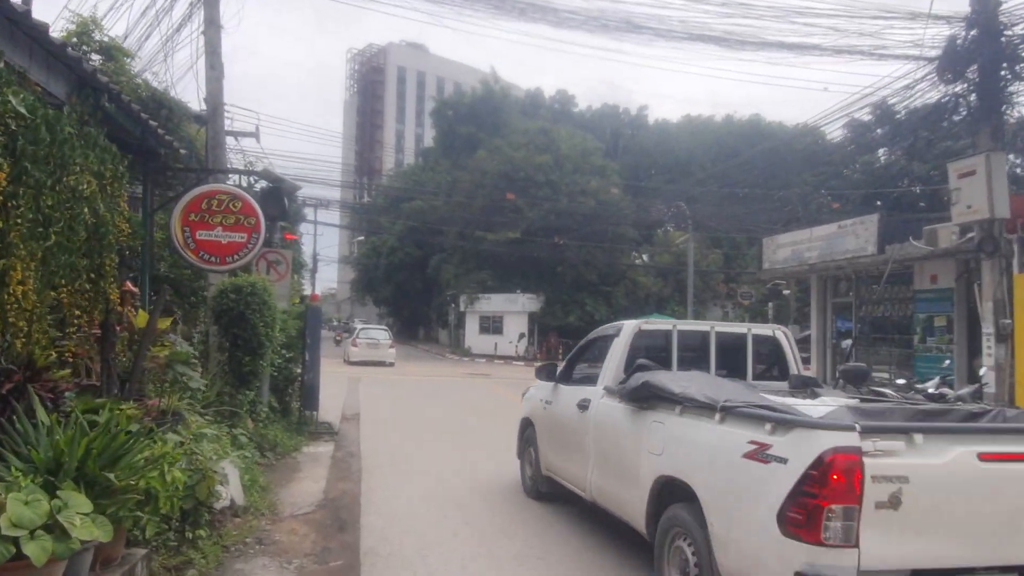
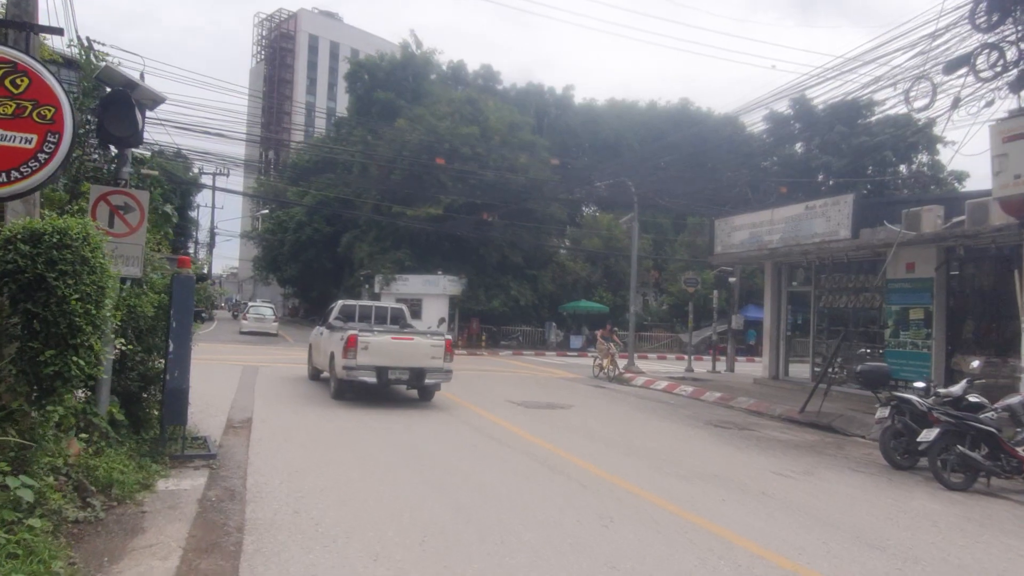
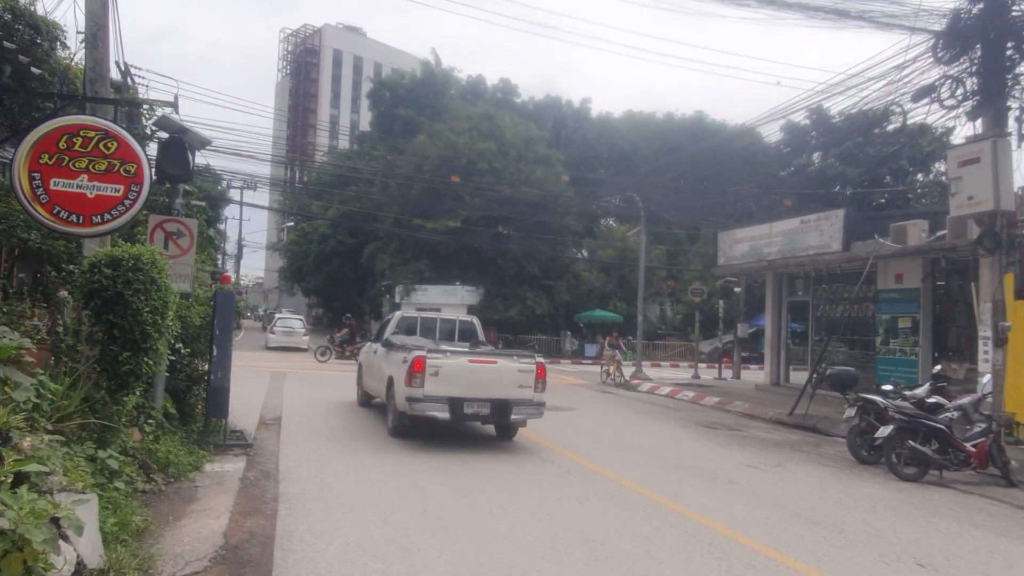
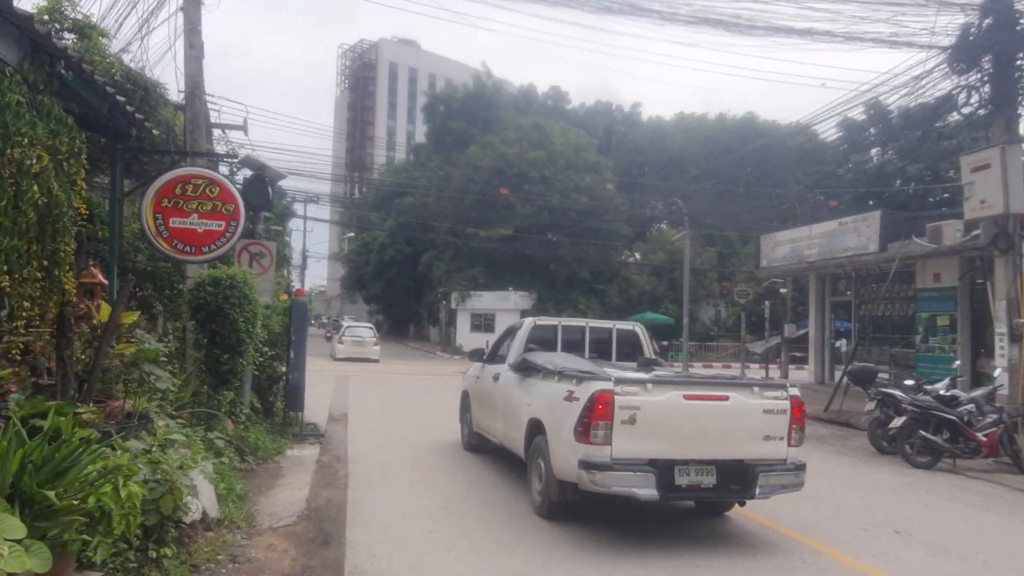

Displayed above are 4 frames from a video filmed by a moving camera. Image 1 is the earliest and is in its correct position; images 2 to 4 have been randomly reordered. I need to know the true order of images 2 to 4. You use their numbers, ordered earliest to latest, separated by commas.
4, 3, 2
